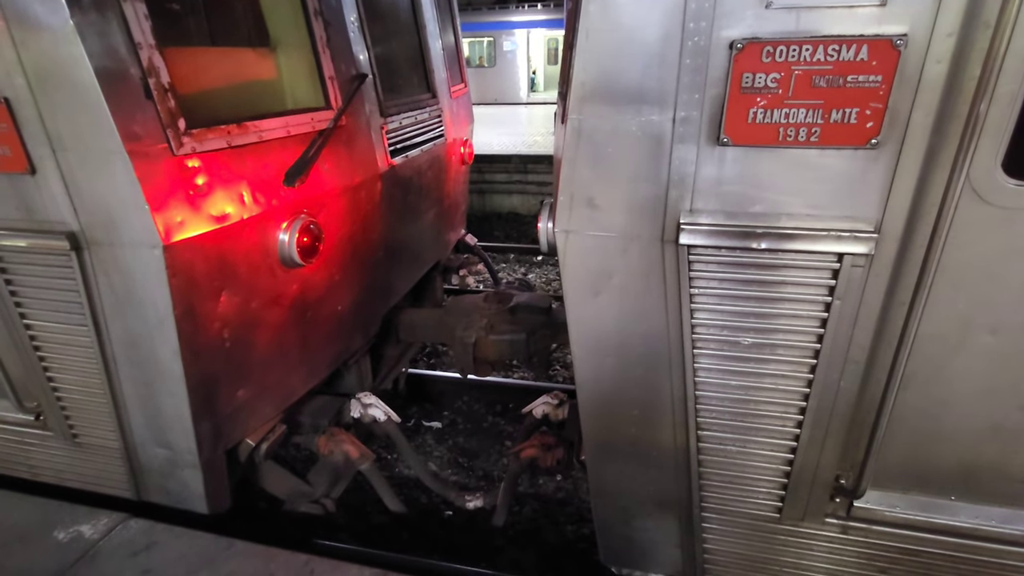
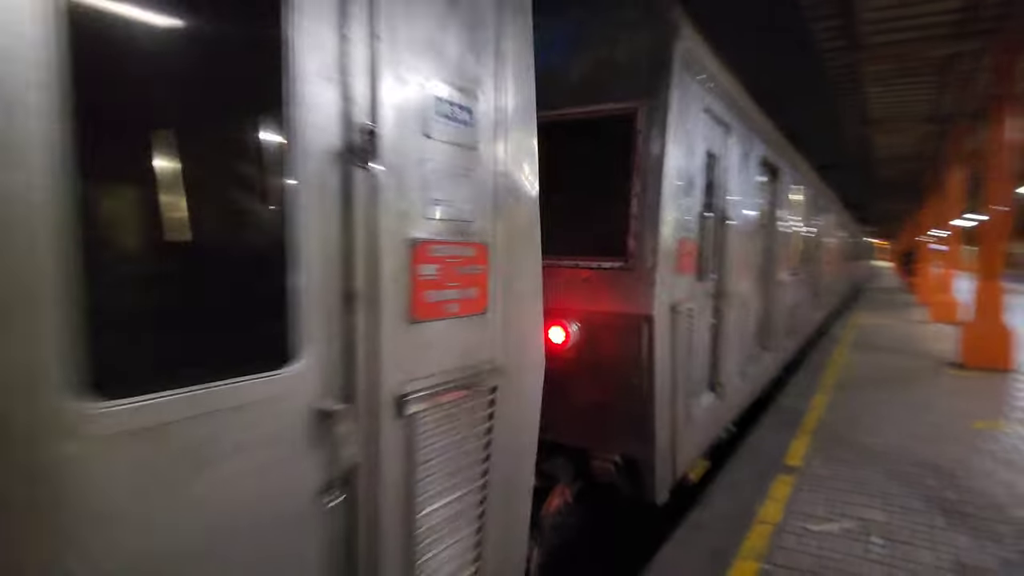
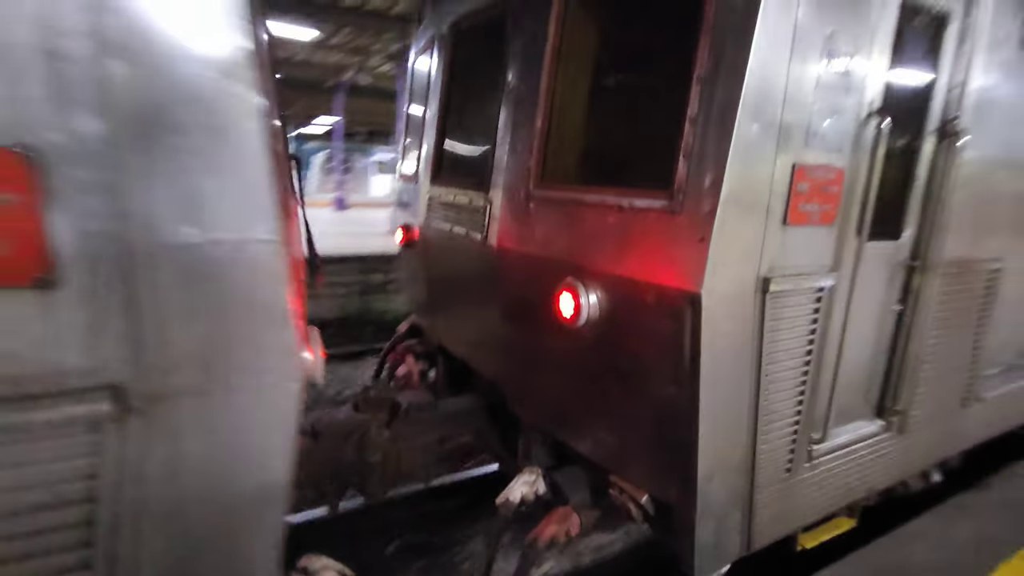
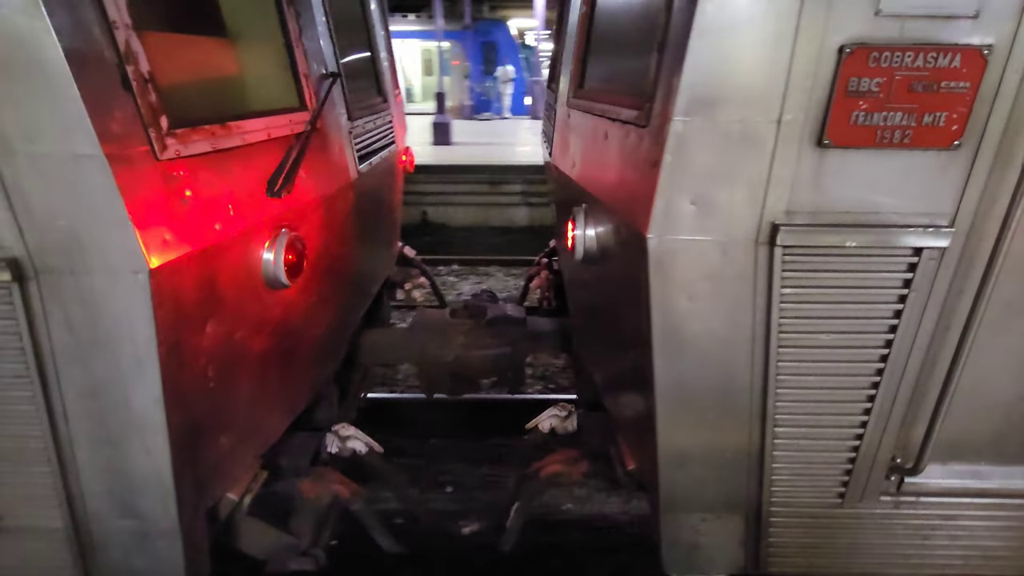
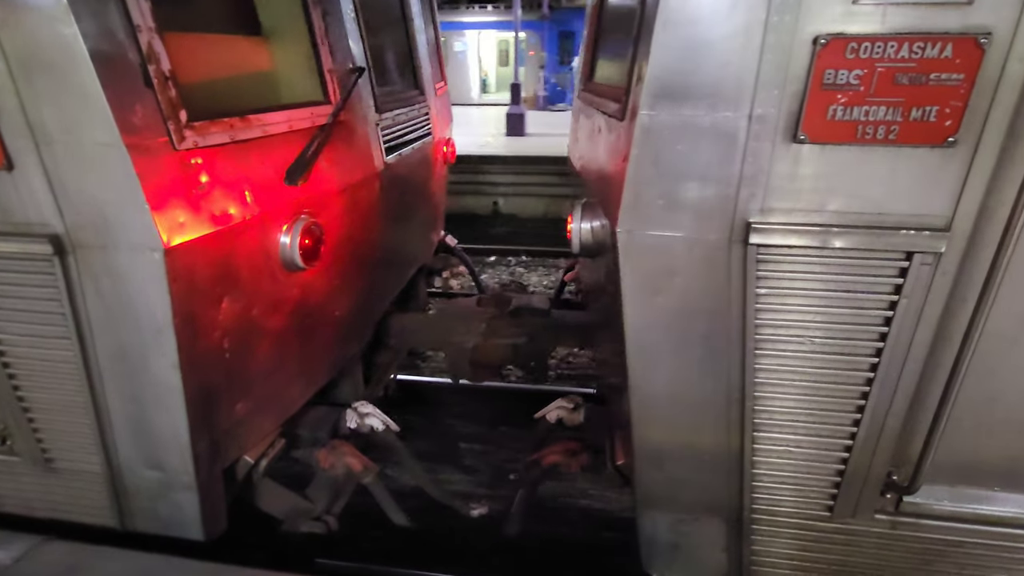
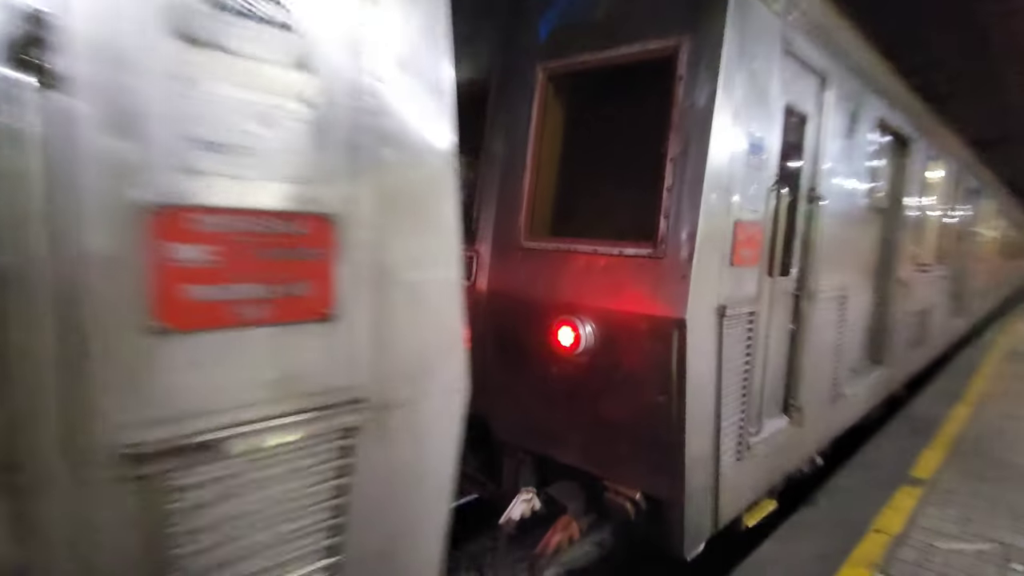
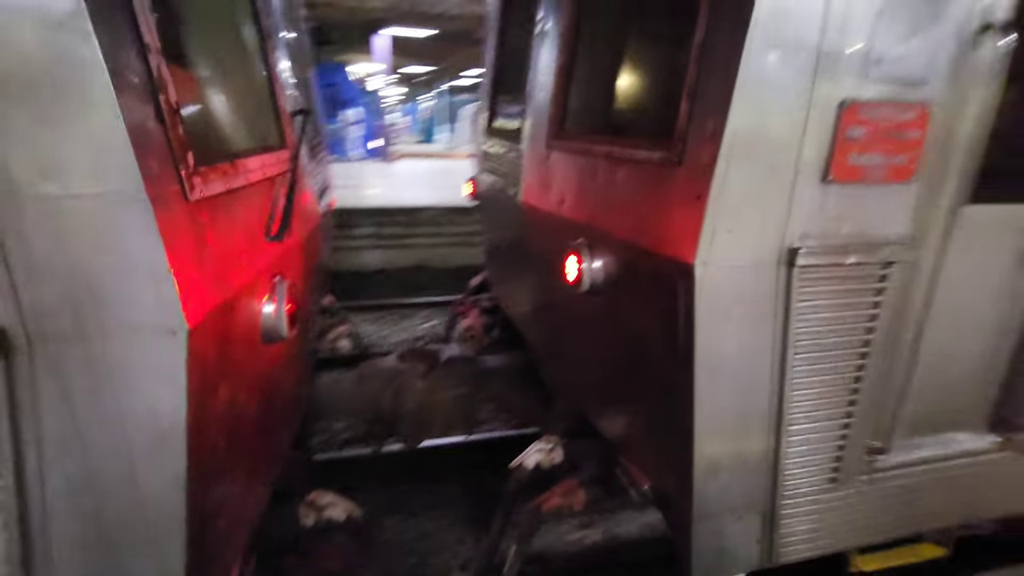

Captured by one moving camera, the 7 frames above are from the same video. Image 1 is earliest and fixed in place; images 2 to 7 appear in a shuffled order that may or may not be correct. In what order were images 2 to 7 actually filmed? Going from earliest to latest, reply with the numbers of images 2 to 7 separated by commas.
5, 4, 7, 3, 6, 2
